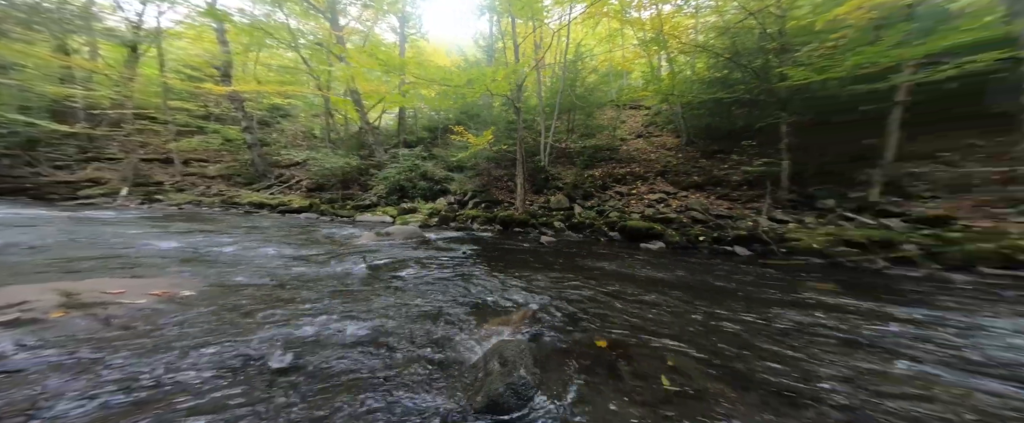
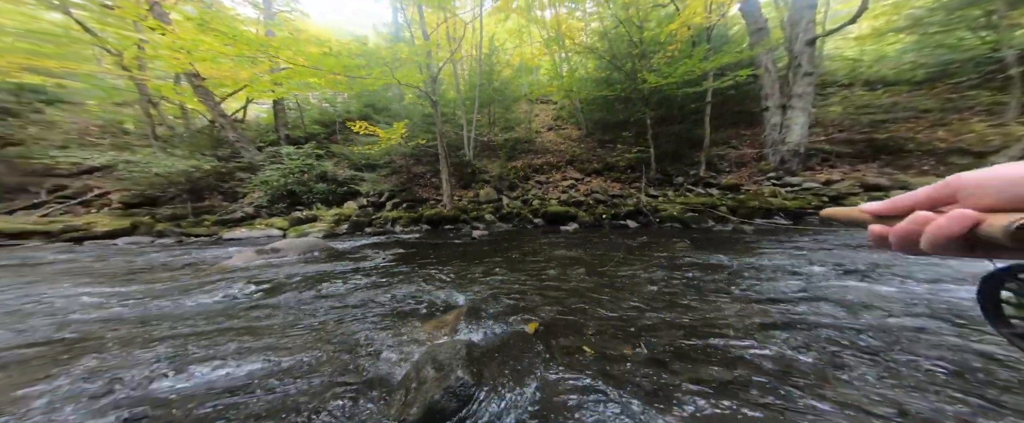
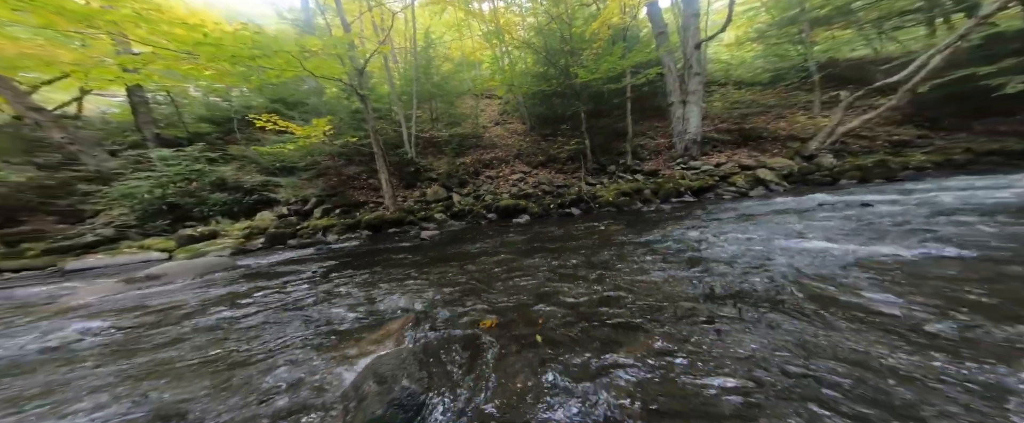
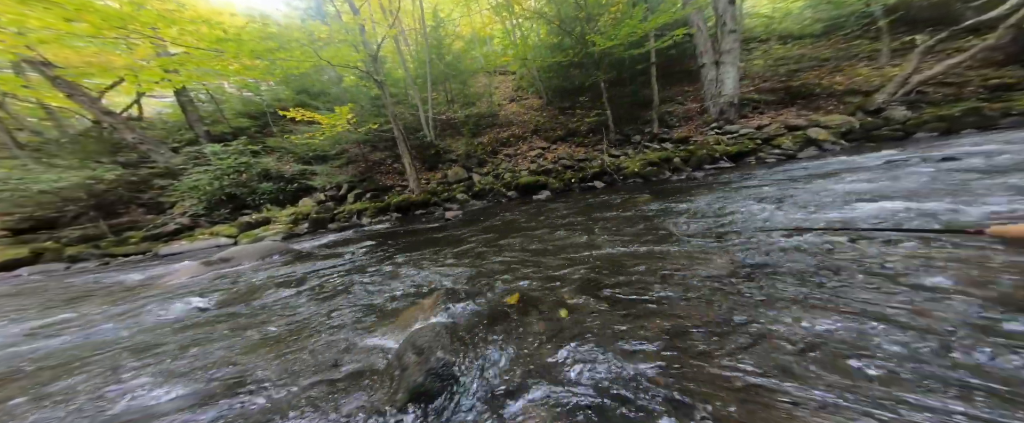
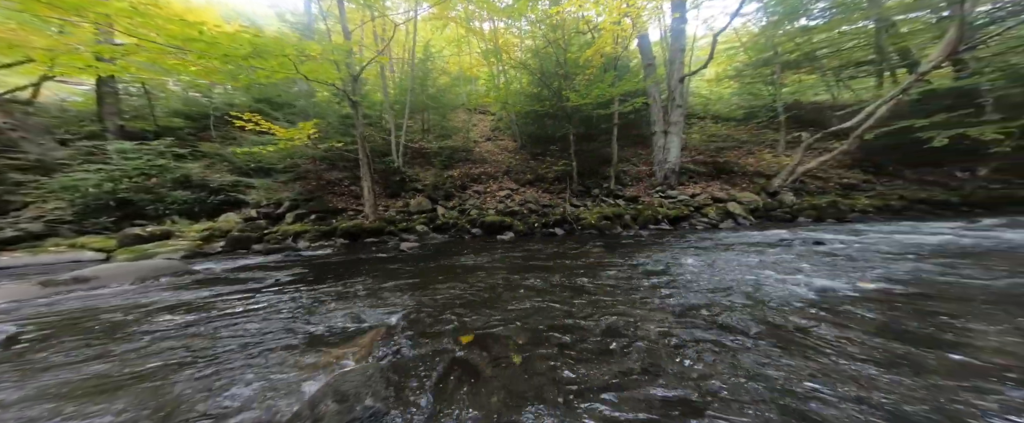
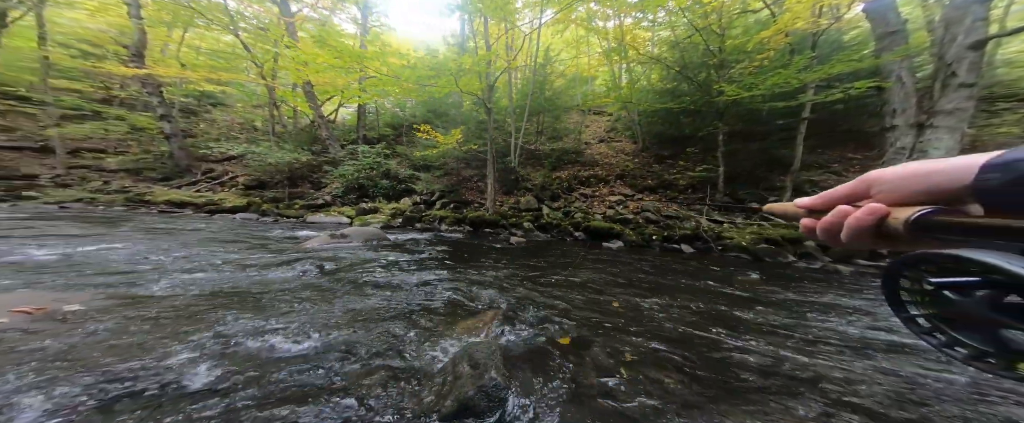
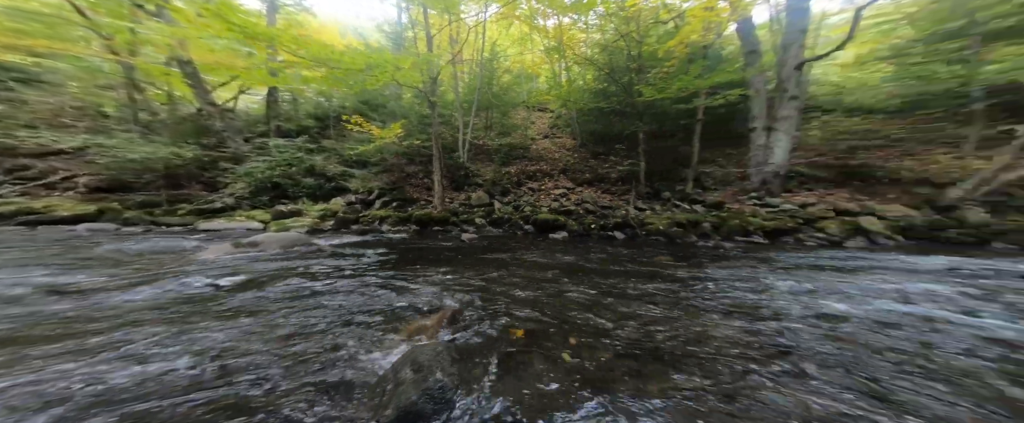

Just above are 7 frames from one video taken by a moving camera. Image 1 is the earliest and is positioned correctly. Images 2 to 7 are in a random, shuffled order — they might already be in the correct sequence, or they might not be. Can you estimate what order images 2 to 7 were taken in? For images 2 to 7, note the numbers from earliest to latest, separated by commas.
7, 5, 3, 4, 2, 6
